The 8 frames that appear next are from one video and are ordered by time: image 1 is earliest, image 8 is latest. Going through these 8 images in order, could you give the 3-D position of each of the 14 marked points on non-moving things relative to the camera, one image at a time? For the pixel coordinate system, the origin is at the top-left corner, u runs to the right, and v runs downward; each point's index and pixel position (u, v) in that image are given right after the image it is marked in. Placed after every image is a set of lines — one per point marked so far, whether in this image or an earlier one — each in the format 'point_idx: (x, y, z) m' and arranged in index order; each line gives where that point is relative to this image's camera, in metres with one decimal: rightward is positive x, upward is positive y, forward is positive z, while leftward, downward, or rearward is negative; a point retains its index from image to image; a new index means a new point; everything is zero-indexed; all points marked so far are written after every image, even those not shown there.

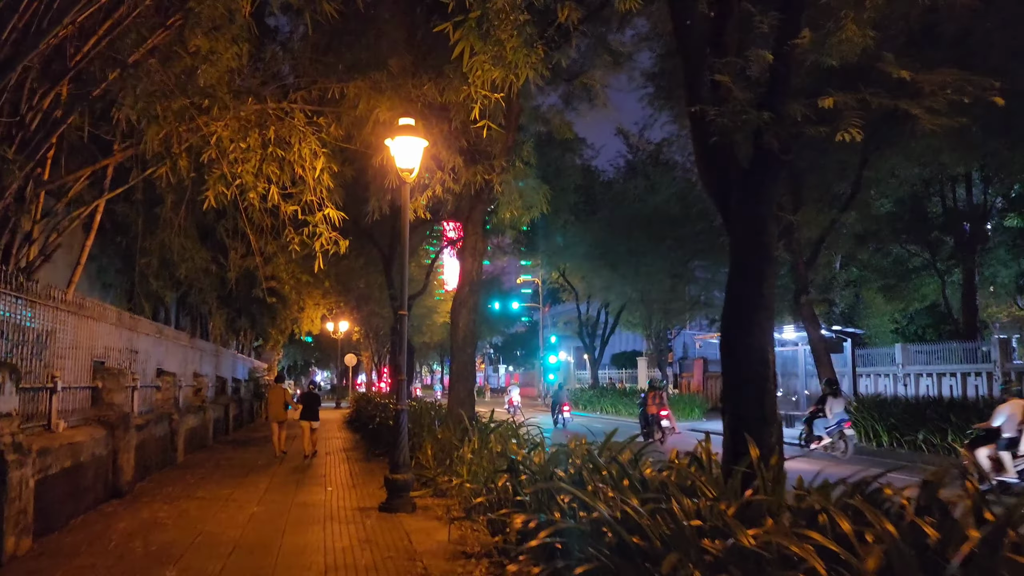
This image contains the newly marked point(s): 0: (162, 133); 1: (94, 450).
0: (-4.4, +2.0, +10.0) m
1: (-5.3, -2.1, +10.0) m
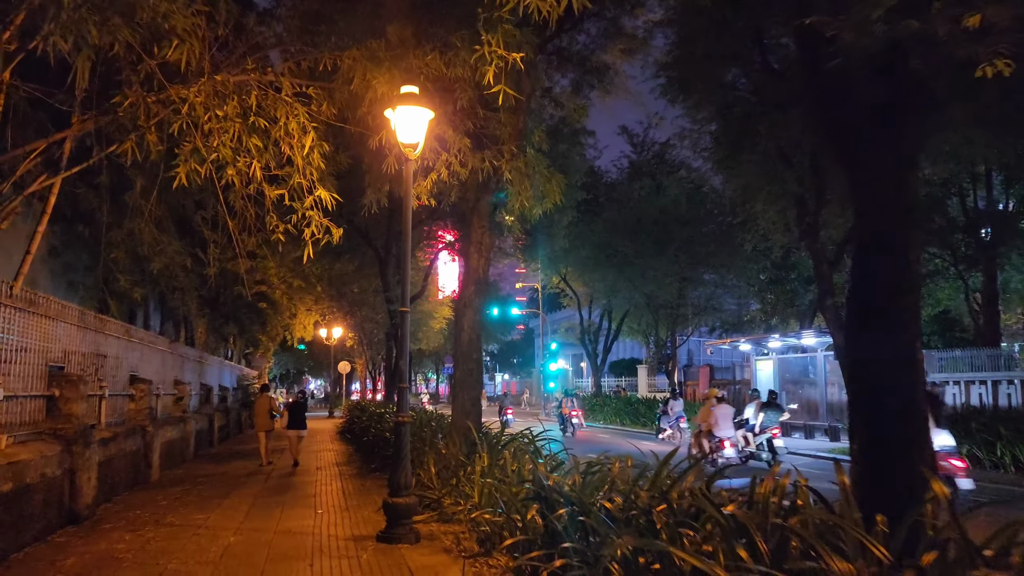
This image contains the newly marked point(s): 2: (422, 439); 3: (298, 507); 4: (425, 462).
0: (-4.2, +2.1, +8.7) m
1: (-5.1, -2.0, +8.6) m
2: (-1.4, -2.6, +13.1) m
3: (-2.9, -3.0, +10.7) m
4: (-1.3, -2.5, +11.5) m
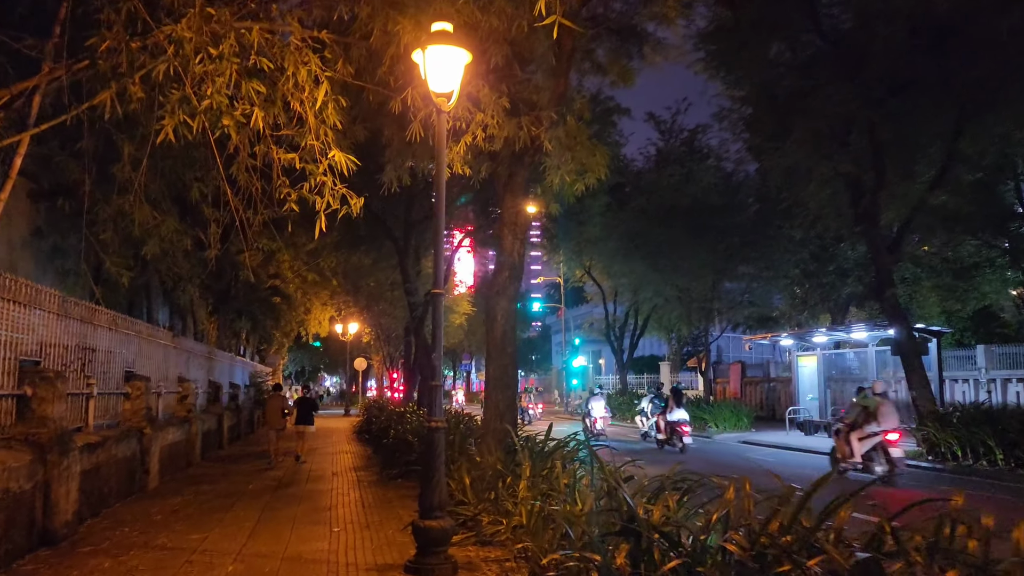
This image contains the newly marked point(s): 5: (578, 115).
0: (-3.7, +2.3, +7.2) m
1: (-4.6, -1.8, +7.2) m
2: (-0.8, -2.4, +11.6) m
3: (-2.4, -2.8, +9.3) m
4: (-0.7, -2.3, +10.0) m
5: (+1.0, +2.7, +12.1) m
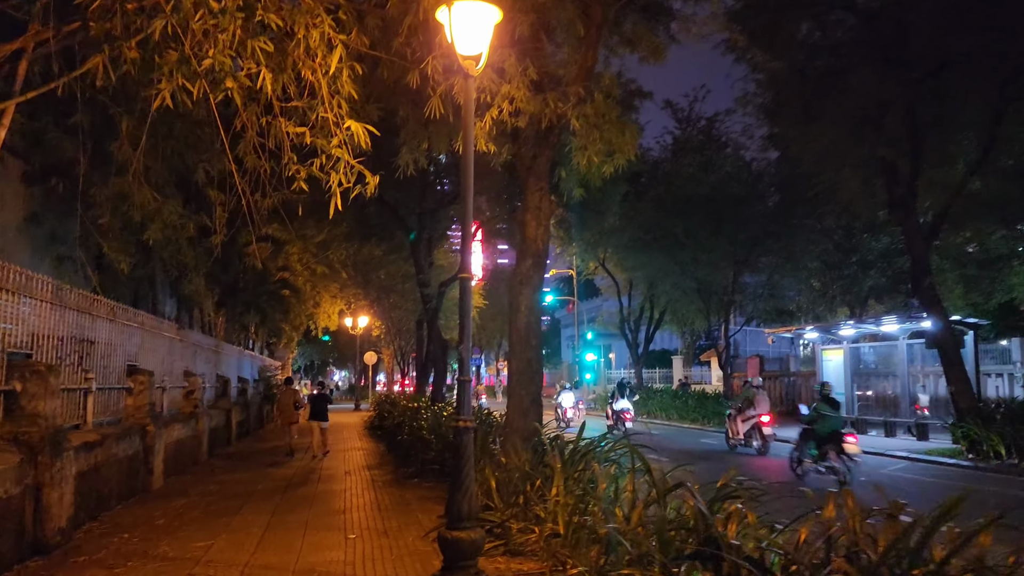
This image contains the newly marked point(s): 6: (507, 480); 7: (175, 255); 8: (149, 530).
0: (-3.4, +2.4, +6.5) m
1: (-4.3, -1.7, +6.5) m
2: (-0.5, -2.3, +10.9) m
3: (-2.1, -2.6, +8.6) m
4: (-0.4, -2.2, +9.3) m
5: (+1.3, +2.8, +11.3) m
6: (-0.1, -2.1, +8.6) m
7: (-5.1, +0.5, +11.9) m
8: (-4.0, -2.7, +8.7) m
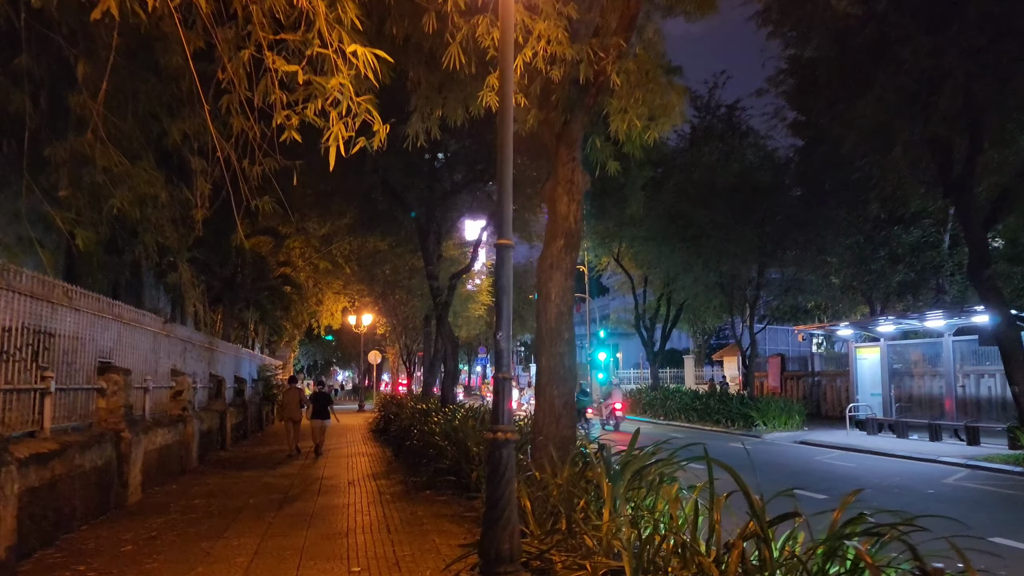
0: (-3.1, +2.6, +5.1) m
1: (-4.0, -1.5, +5.1) m
2: (-0.2, -2.1, +9.4) m
3: (-1.7, -2.5, +7.1) m
4: (0.0, -2.0, +7.9) m
5: (+1.7, +3.0, +9.9) m
6: (+0.3, -1.9, +7.1) m
7: (-4.8, +0.7, +10.5) m
8: (-3.7, -2.5, +7.2) m
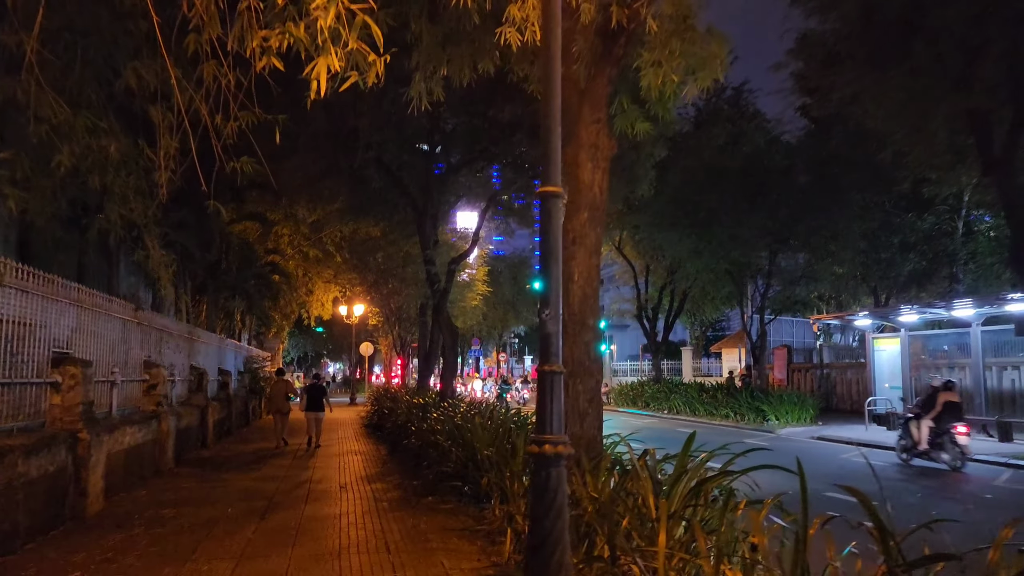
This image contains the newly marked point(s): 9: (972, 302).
0: (-2.9, +2.7, +3.8) m
1: (-3.8, -1.3, +3.8) m
2: (0.0, -1.9, +8.2) m
3: (-1.5, -2.3, +5.9) m
4: (+0.2, -1.8, +6.6) m
5: (+1.9, +3.2, +8.6) m
6: (+0.5, -1.7, +5.9) m
7: (-4.6, +0.9, +9.1) m
8: (-3.5, -2.3, +6.0) m
9: (+10.3, -0.3, +17.5) m
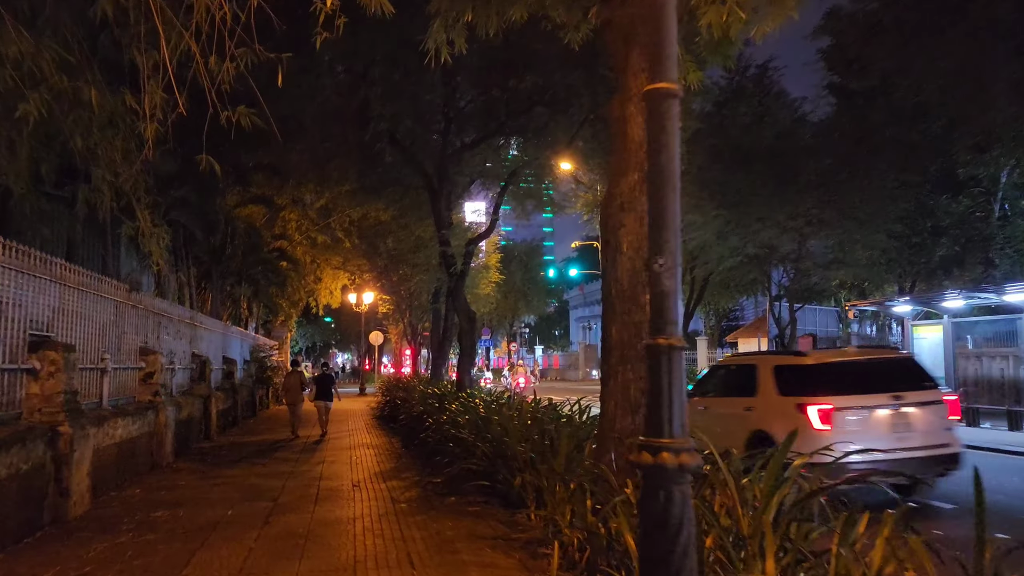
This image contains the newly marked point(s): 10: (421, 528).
0: (-2.6, +2.9, +2.7) m
1: (-3.5, -1.1, +2.8) m
2: (+0.4, -1.6, +7.2) m
3: (-1.2, -2.0, +4.8) m
4: (+0.5, -1.6, +5.6) m
5: (+2.2, +3.5, +7.5) m
6: (+0.8, -1.5, +4.8) m
7: (-4.2, +1.2, +8.1) m
8: (-3.1, -2.1, +5.0) m
9: (+10.8, +0.1, +16.4) m
10: (-0.9, -2.3, +7.5) m
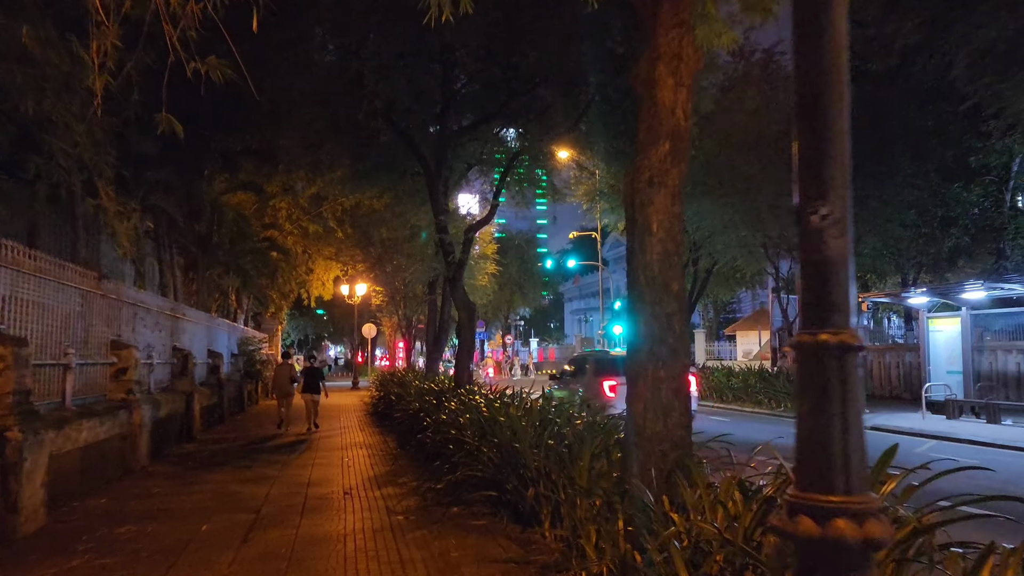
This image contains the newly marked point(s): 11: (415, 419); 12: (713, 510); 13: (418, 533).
0: (-2.4, +3.0, +1.7) m
1: (-3.3, -1.0, +1.8) m
2: (+0.5, -1.5, +6.3) m
3: (-1.0, -2.0, +3.9) m
4: (+0.6, -1.5, +4.7) m
5: (+2.3, +3.6, +6.5) m
6: (+1.0, -1.4, +3.9) m
7: (-4.1, +1.3, +7.1) m
8: (-3.0, -2.0, +4.0) m
9: (+10.8, +0.2, +15.5) m
10: (-0.8, -2.2, +6.5) m
11: (-1.7, -2.2, +13.4) m
12: (+1.0, -1.3, +4.2) m
13: (-0.8, -2.2, +7.0) m
